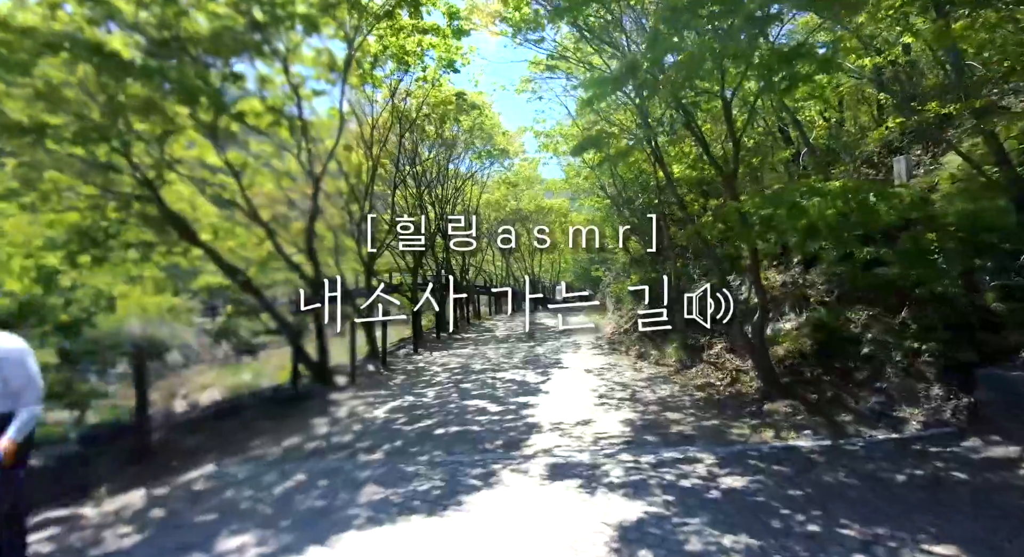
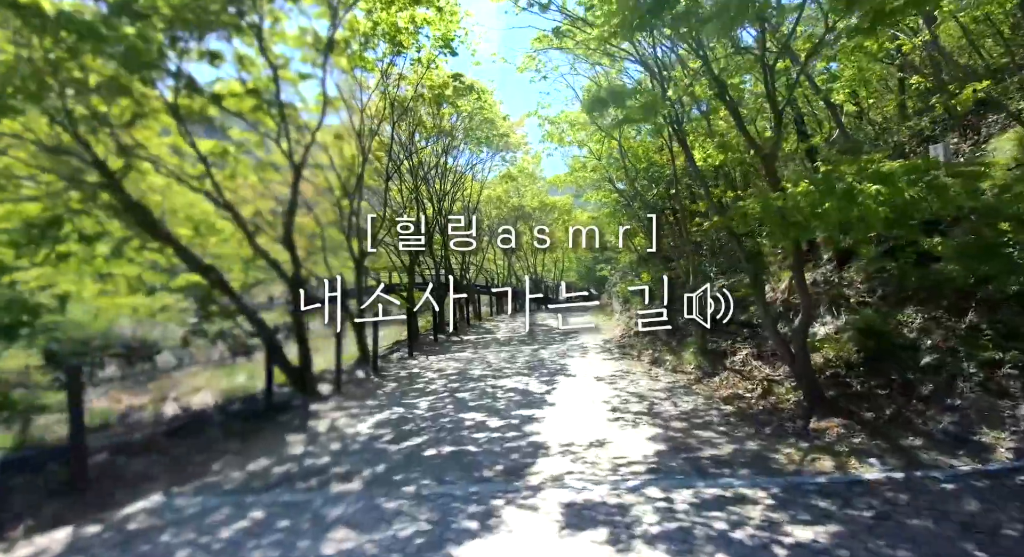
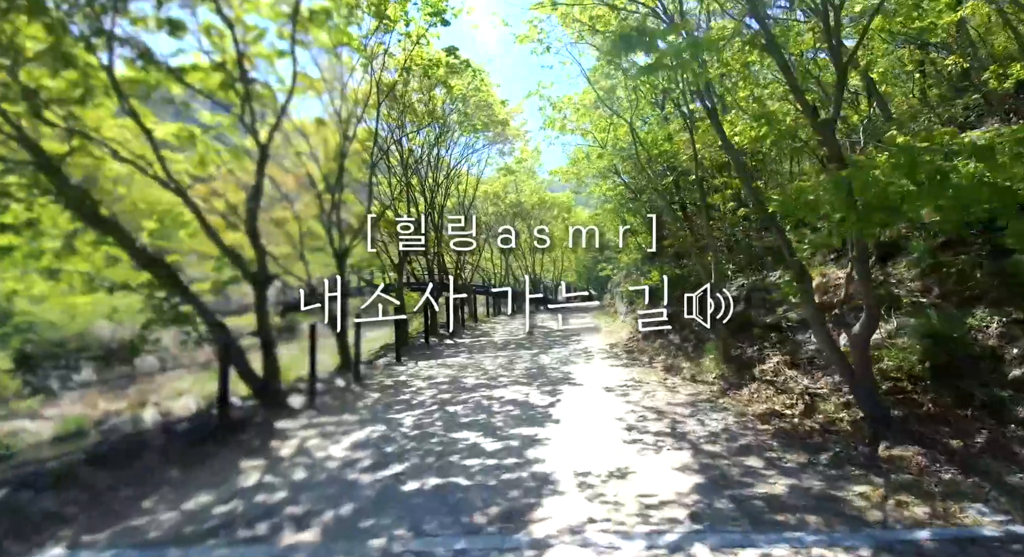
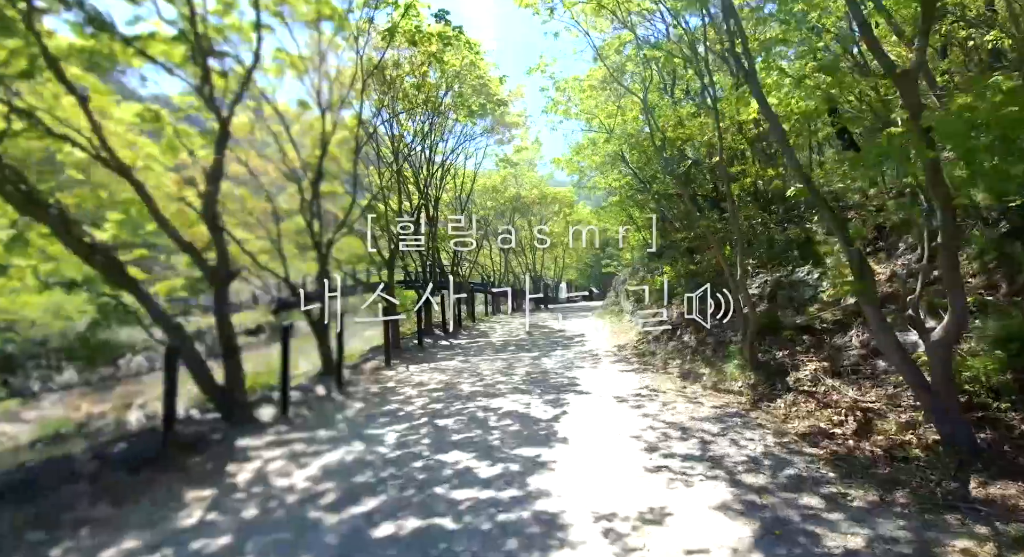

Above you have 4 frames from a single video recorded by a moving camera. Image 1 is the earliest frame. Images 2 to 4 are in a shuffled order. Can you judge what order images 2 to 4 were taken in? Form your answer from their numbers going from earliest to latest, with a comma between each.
2, 3, 4
